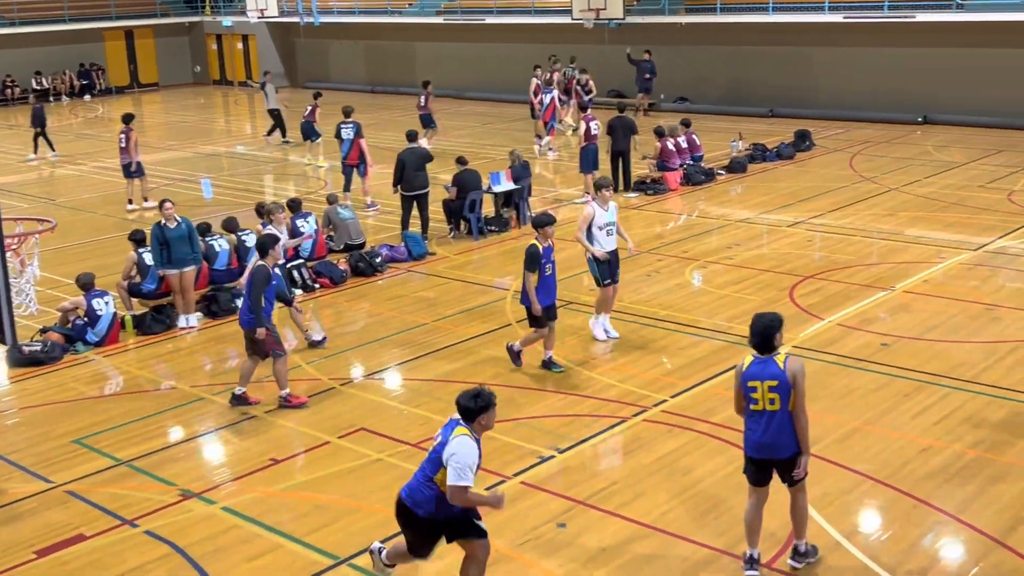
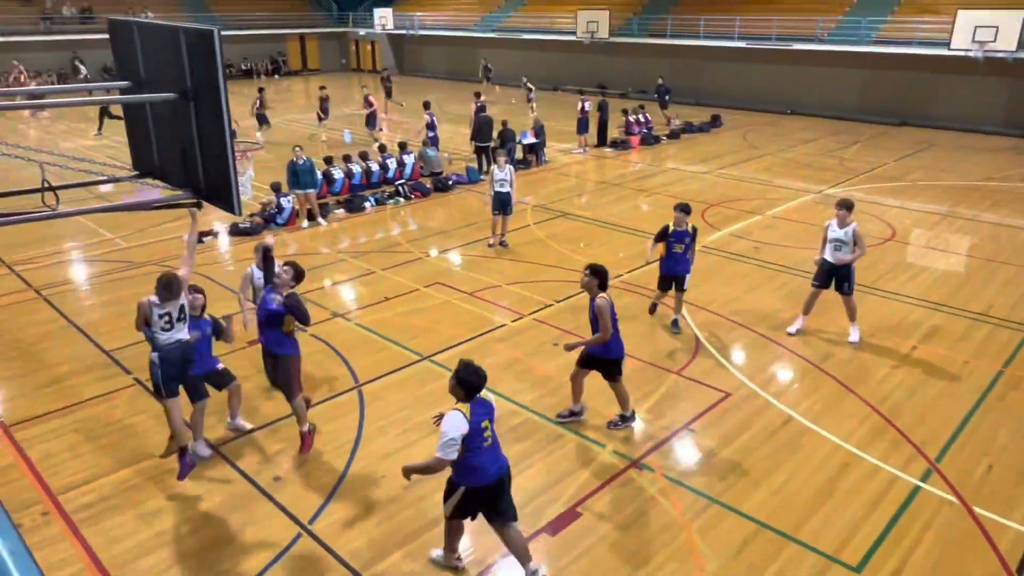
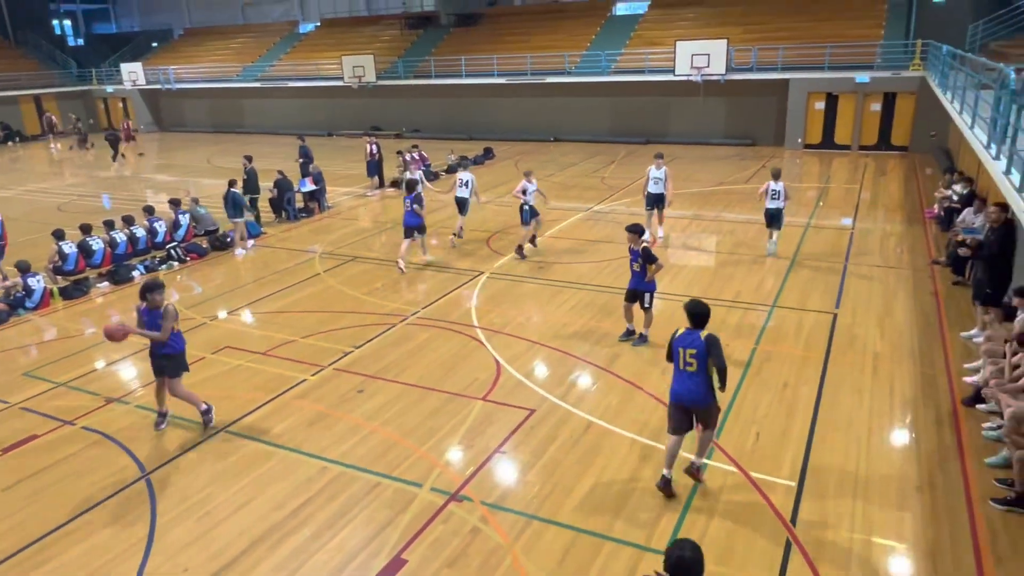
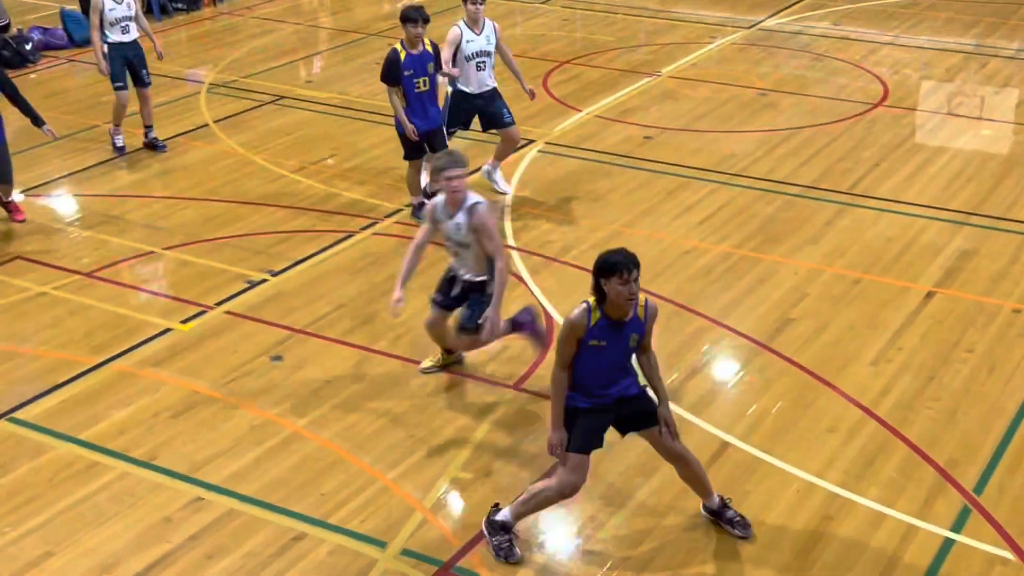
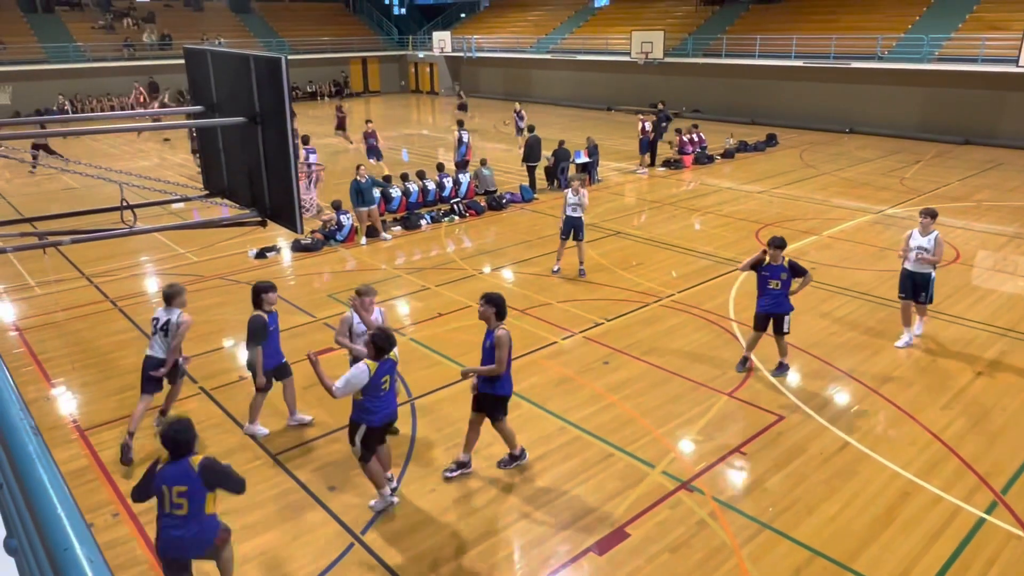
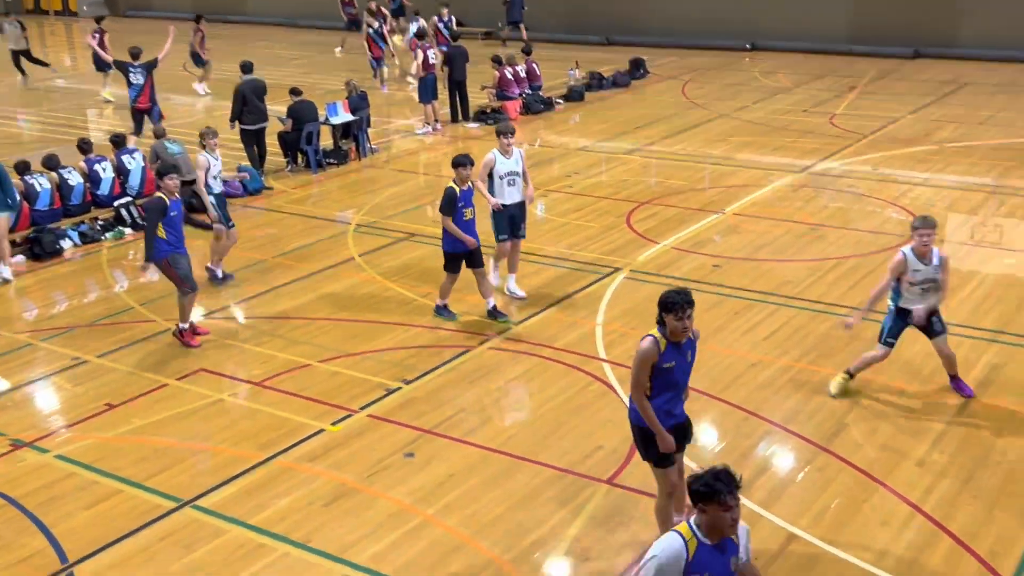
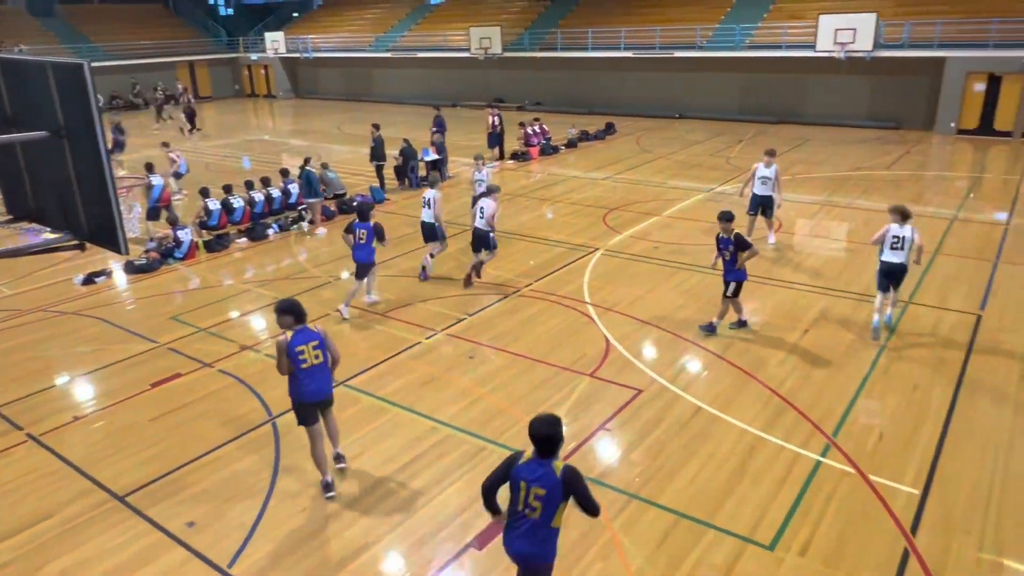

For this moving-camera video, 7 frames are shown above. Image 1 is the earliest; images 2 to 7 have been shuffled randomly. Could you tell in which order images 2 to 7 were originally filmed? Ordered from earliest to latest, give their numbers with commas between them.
6, 4, 2, 5, 7, 3
